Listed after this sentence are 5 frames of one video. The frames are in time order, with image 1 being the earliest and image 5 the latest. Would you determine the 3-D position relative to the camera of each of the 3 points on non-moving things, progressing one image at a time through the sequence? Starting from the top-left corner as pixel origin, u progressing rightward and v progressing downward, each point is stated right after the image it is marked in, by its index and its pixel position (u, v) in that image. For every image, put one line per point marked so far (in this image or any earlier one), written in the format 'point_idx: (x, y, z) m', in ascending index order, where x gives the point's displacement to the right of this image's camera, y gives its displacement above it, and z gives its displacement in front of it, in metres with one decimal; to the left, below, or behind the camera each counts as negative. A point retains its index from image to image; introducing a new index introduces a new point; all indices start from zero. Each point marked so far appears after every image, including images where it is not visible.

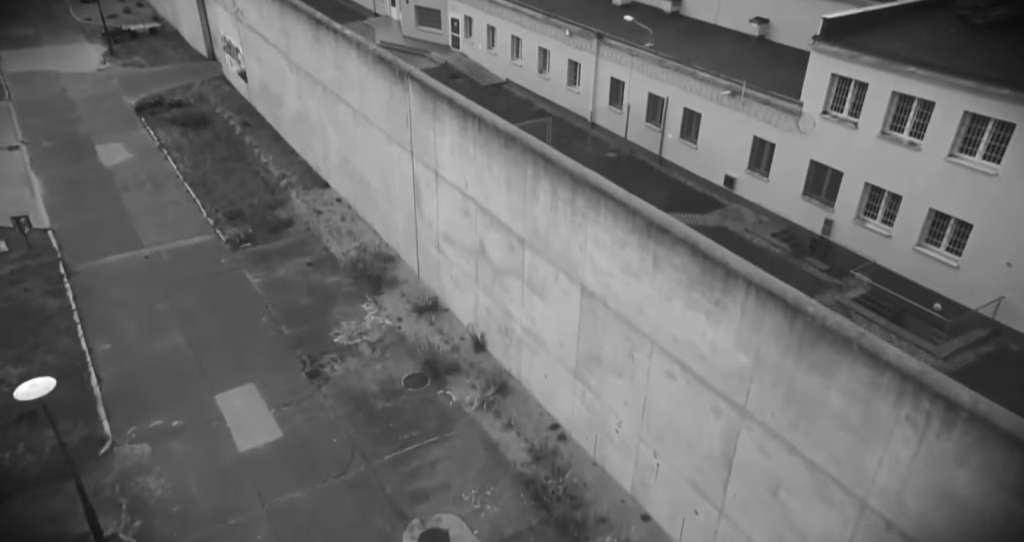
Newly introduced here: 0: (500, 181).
0: (-0.2, +1.6, +14.5) m
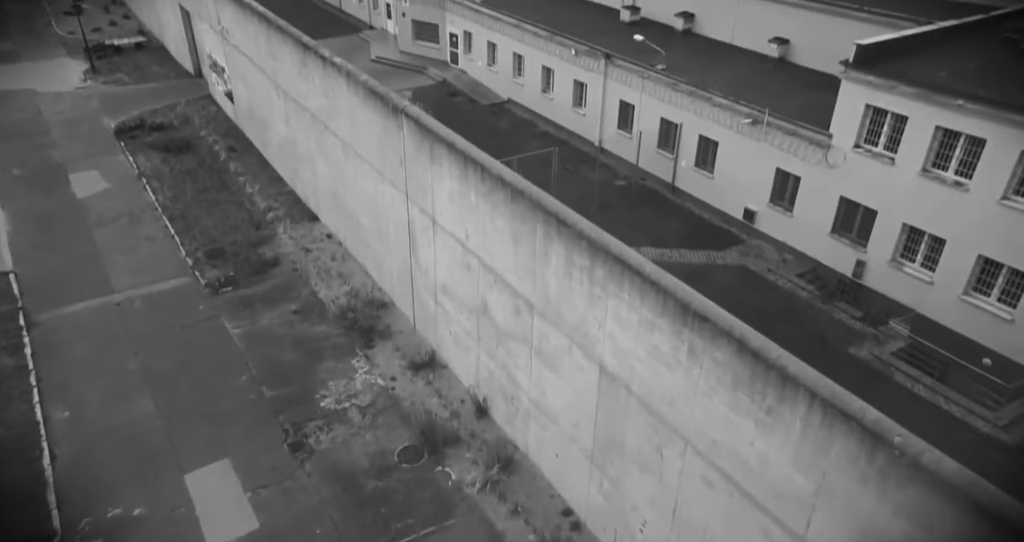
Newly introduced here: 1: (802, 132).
0: (-0.1, +0.5, +12.8) m
1: (+7.1, +3.4, +19.8) m
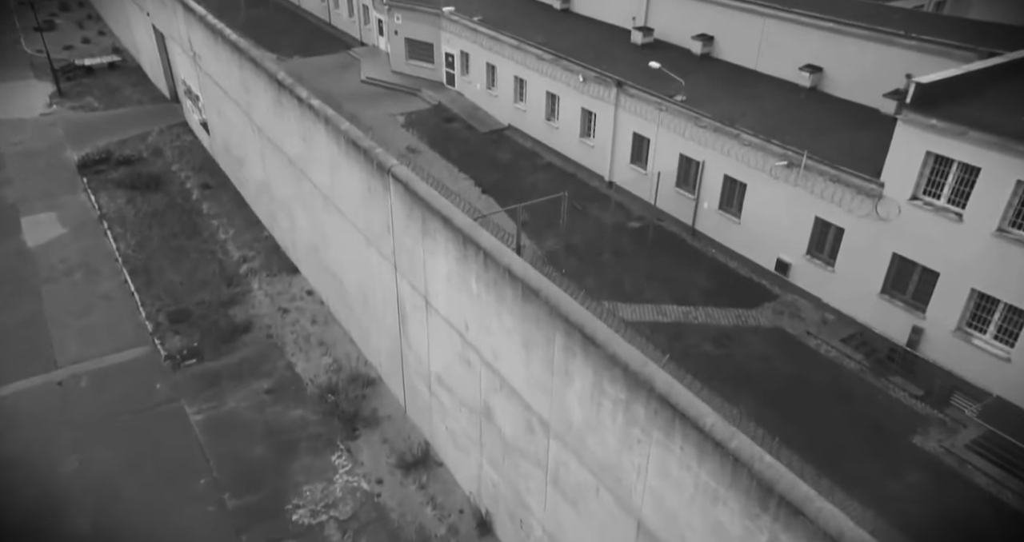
0: (0.0, -0.9, +10.3) m
1: (+7.2, +2.0, +17.4) m
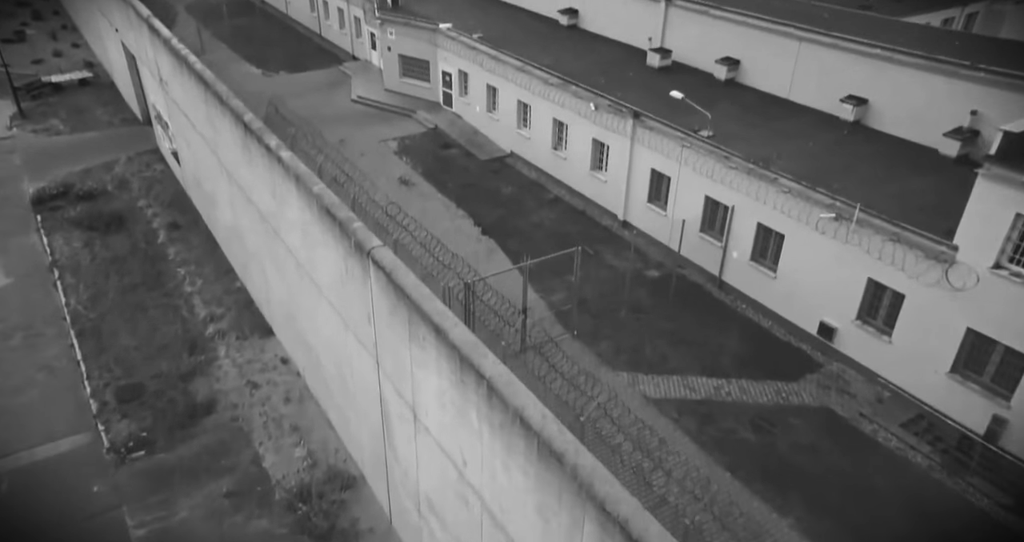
0: (+0.2, -2.2, +7.8) m
1: (+7.3, +0.6, +14.9) m
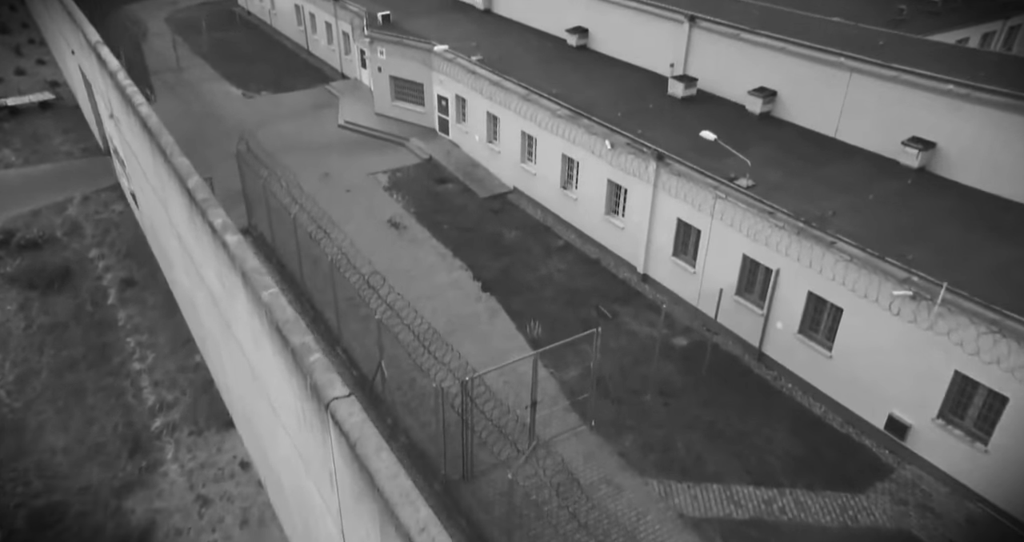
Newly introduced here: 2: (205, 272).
0: (+0.3, -3.7, +4.9) m
1: (+7.4, -0.9, +12.0) m
2: (-4.8, 0.0, +12.7) m
